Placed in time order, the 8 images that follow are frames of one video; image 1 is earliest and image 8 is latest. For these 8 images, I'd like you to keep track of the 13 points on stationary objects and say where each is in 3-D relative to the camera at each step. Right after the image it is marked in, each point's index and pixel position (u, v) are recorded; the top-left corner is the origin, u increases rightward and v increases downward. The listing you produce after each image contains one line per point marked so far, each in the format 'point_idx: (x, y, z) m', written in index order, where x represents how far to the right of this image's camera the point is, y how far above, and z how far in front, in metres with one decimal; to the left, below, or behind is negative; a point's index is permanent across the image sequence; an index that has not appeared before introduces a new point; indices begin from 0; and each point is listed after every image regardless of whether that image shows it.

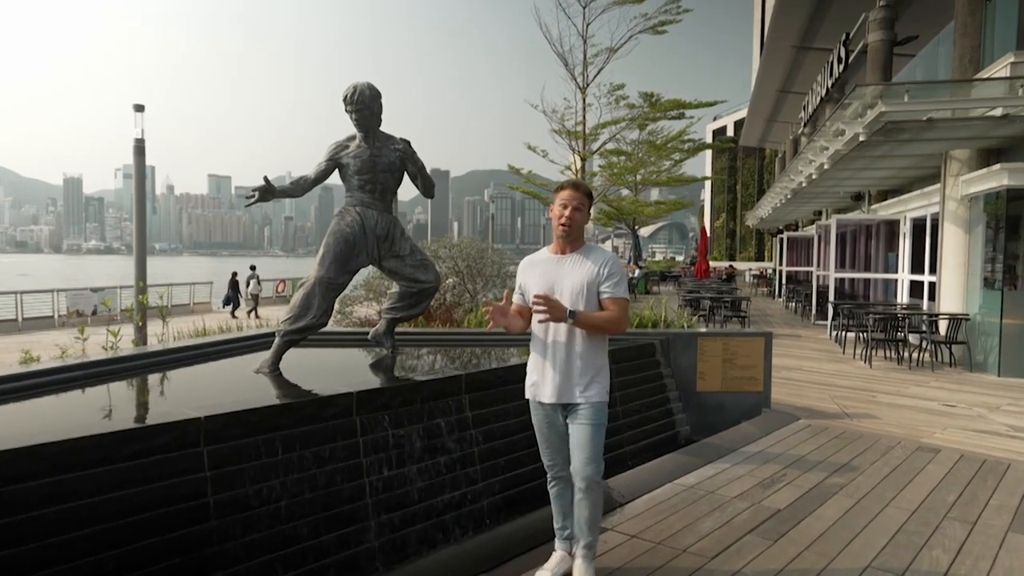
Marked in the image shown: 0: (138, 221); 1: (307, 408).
0: (-6.5, +1.1, +11.4) m
1: (-1.1, -0.6, +3.6) m
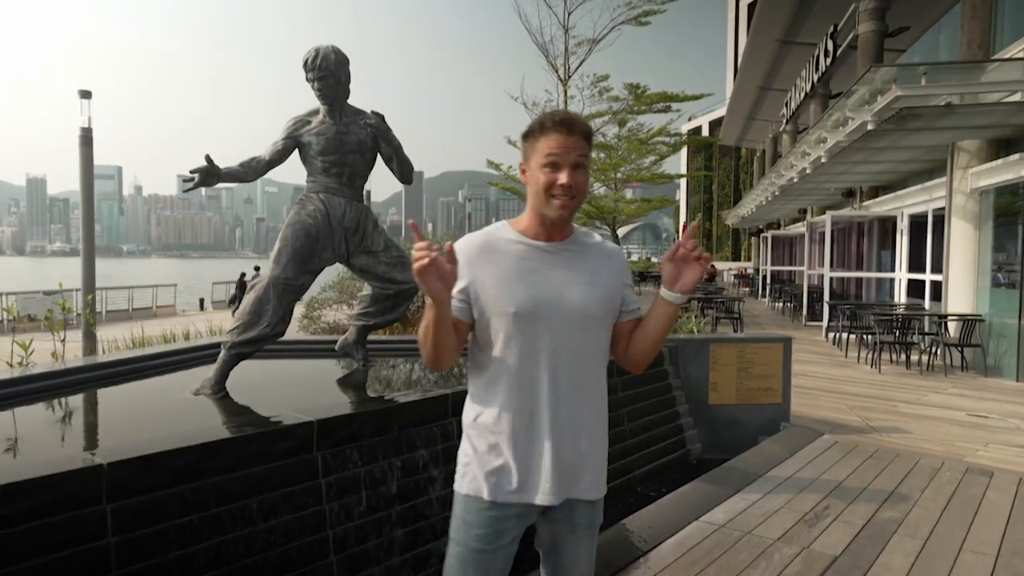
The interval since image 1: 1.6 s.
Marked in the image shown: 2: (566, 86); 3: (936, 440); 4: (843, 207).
0: (-6.8, +1.1, +10.4) m
1: (-1.1, -0.7, +2.8) m
2: (+1.3, +4.8, +15.6) m
3: (+3.5, -1.2, +5.4) m
4: (+8.8, +2.2, +17.5) m
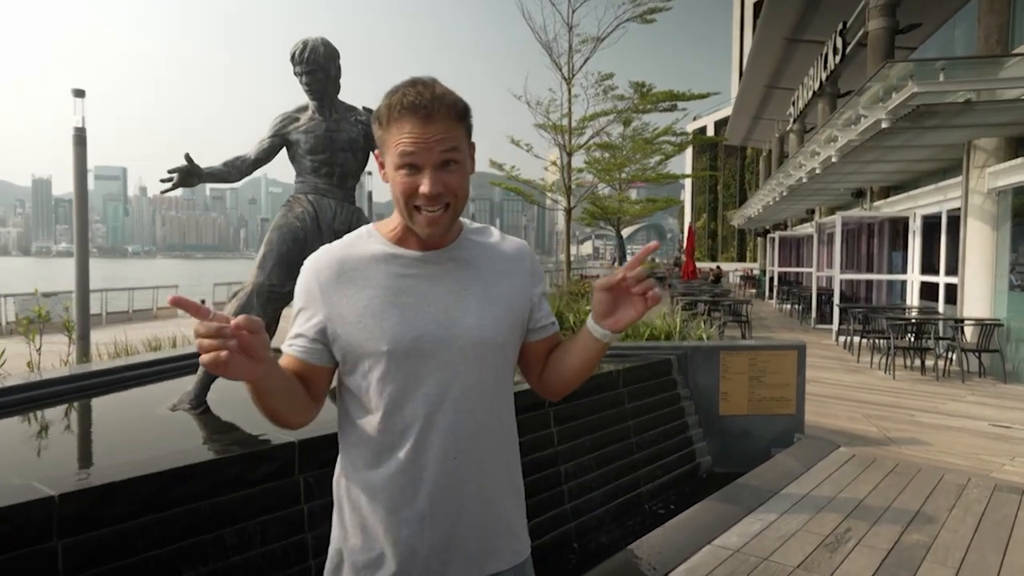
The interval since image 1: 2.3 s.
0: (-6.7, +1.0, +10.2) m
1: (-1.1, -0.7, +2.5) m
2: (+1.4, +4.7, +15.3) m
3: (+3.5, -1.3, +5.1) m
4: (+8.9, +2.1, +17.2) m
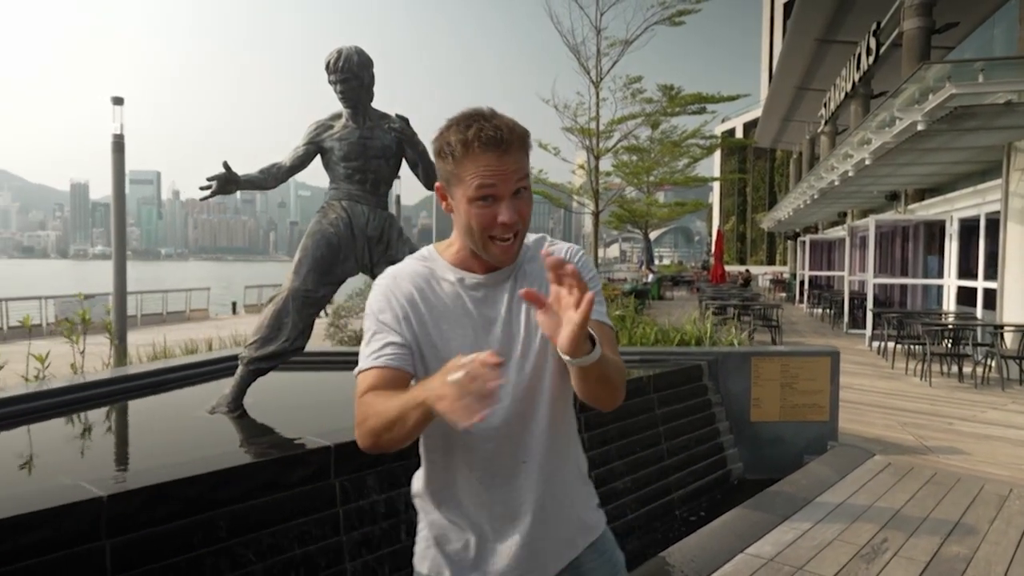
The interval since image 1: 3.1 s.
0: (-6.3, +1.0, +10.5) m
1: (-1.0, -0.7, +2.6) m
2: (+2.0, +4.7, +15.3) m
3: (+3.7, -1.3, +5.0) m
4: (+9.6, +2.0, +16.9) m
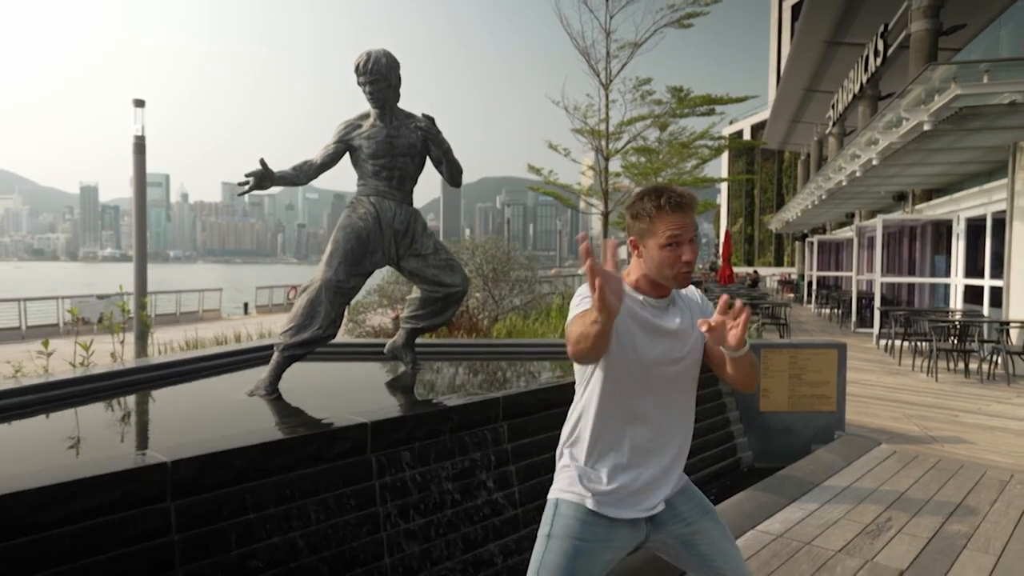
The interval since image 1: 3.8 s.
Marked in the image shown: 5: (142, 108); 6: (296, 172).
0: (-6.1, +1.0, +10.7) m
1: (-0.9, -0.7, +2.8) m
2: (+2.2, +4.7, +15.5) m
3: (+3.9, -1.3, +5.2) m
4: (+9.8, +2.0, +17.0) m
5: (-5.9, +2.9, +10.5) m
6: (-1.3, +0.7, +4.1) m
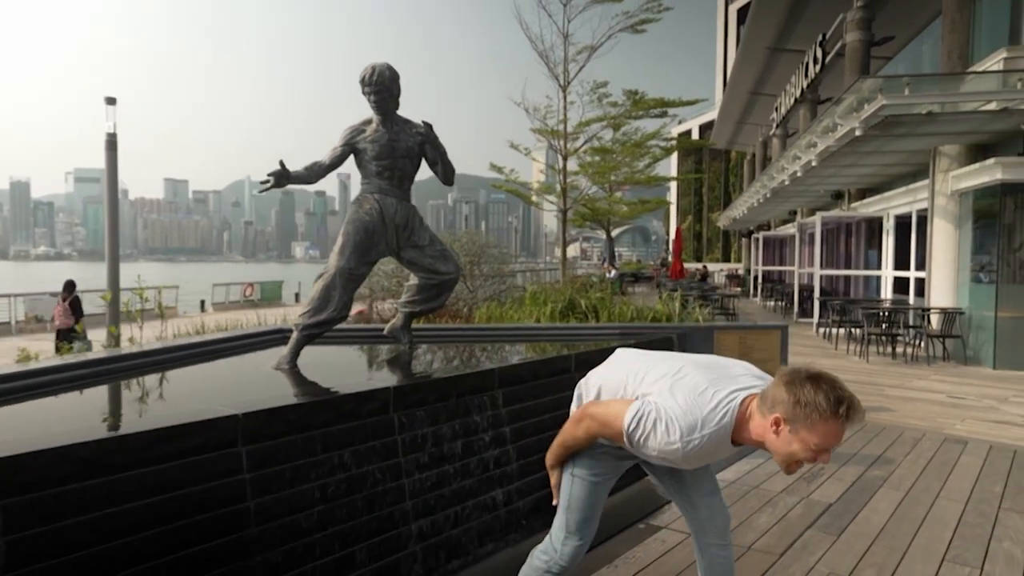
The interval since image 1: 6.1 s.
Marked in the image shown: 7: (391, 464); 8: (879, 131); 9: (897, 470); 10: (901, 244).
0: (-6.6, +1.1, +10.8) m
1: (-0.8, -0.6, +3.3) m
2: (+1.3, +4.8, +16.2) m
3: (+3.7, -1.2, +6.0) m
4: (+8.8, +2.2, +18.2) m
5: (-6.5, +3.0, +10.6) m
6: (-1.4, +0.8, +4.5) m
7: (-0.6, -0.9, +3.4) m
8: (+5.1, +2.2, +9.1) m
9: (+2.6, -1.2, +4.4) m
10: (+7.2, +0.8, +12.2) m
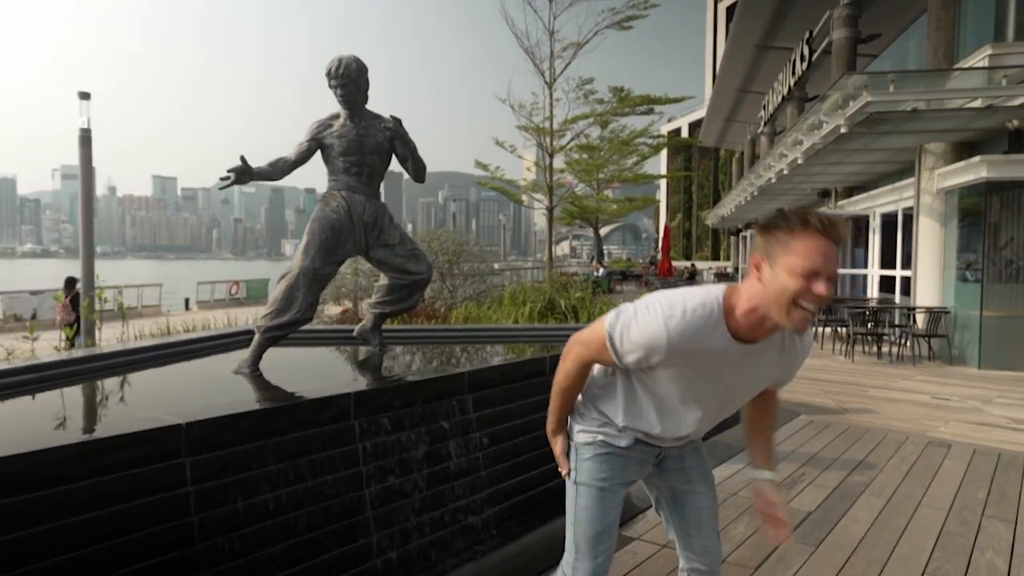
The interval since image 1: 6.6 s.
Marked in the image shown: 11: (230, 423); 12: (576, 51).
0: (-6.9, +1.1, +10.6) m
1: (-1.0, -0.6, +3.1) m
2: (+1.0, +4.8, +16.0) m
3: (+3.5, -1.2, +5.9) m
4: (+8.4, +2.2, +18.1) m
5: (-6.7, +3.0, +10.4) m
6: (-1.6, +0.8, +4.3) m
7: (-0.8, -0.9, +3.3) m
8: (+4.9, +2.2, +9.0) m
9: (+2.4, -1.2, +4.3) m
10: (+7.0, +0.9, +12.2) m
11: (-1.2, -0.6, +2.8) m
12: (+1.6, +5.9, +16.2) m
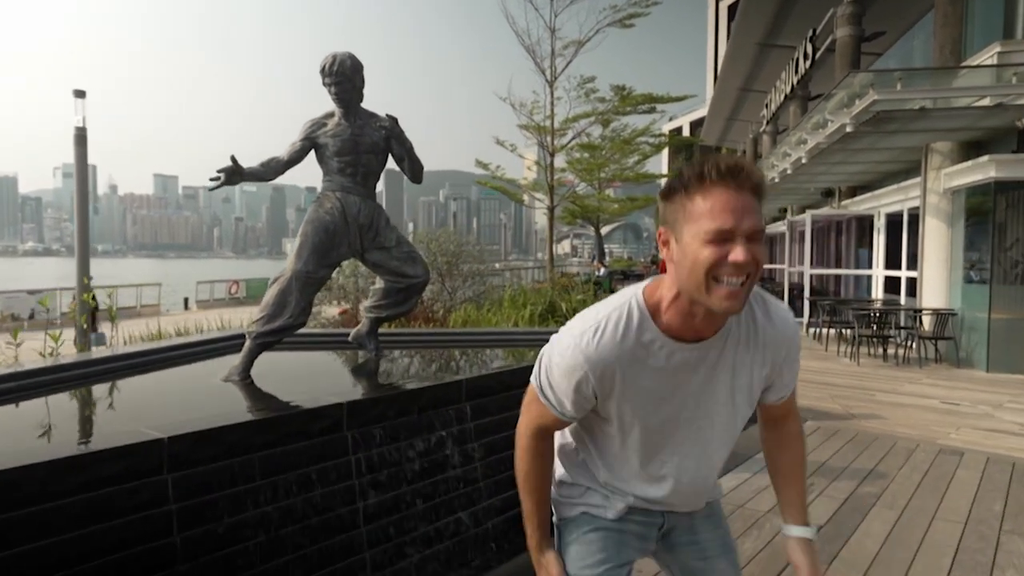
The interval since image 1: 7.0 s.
0: (-6.9, +1.1, +10.5) m
1: (-1.0, -0.6, +3.0) m
2: (+1.0, +4.8, +15.9) m
3: (+3.5, -1.2, +5.7) m
4: (+8.5, +2.2, +18.0) m
5: (-6.7, +3.0, +10.2) m
6: (-1.6, +0.8, +4.2) m
7: (-0.8, -1.0, +3.1) m
8: (+4.9, +2.2, +8.9) m
9: (+2.4, -1.3, +4.2) m
10: (+7.0, +0.8, +12.0) m
11: (-1.2, -0.6, +2.7) m
12: (+1.6, +5.8, +16.1) m
